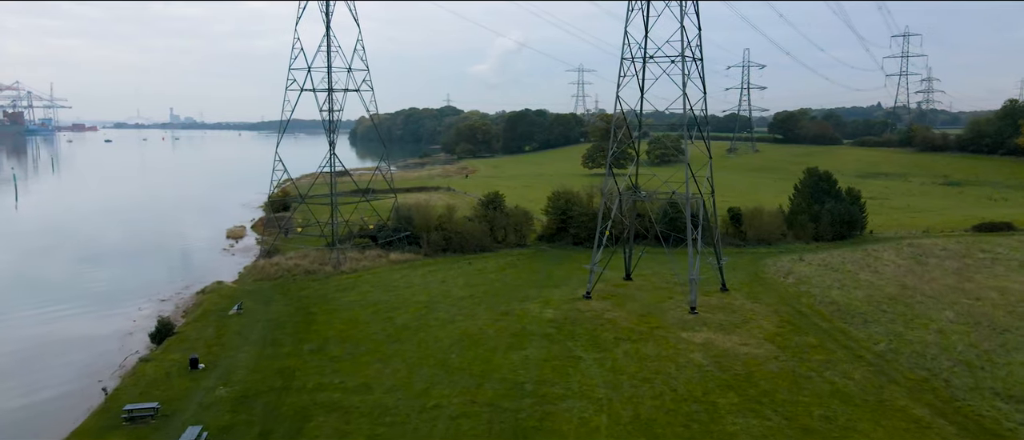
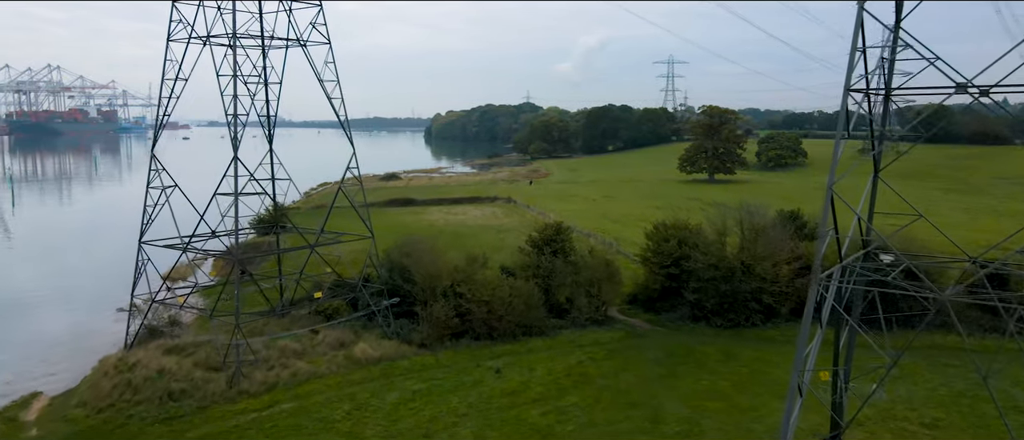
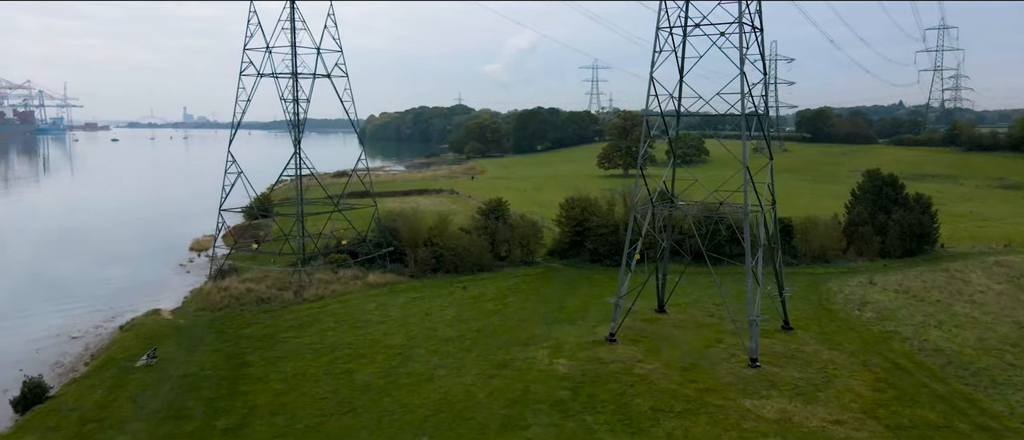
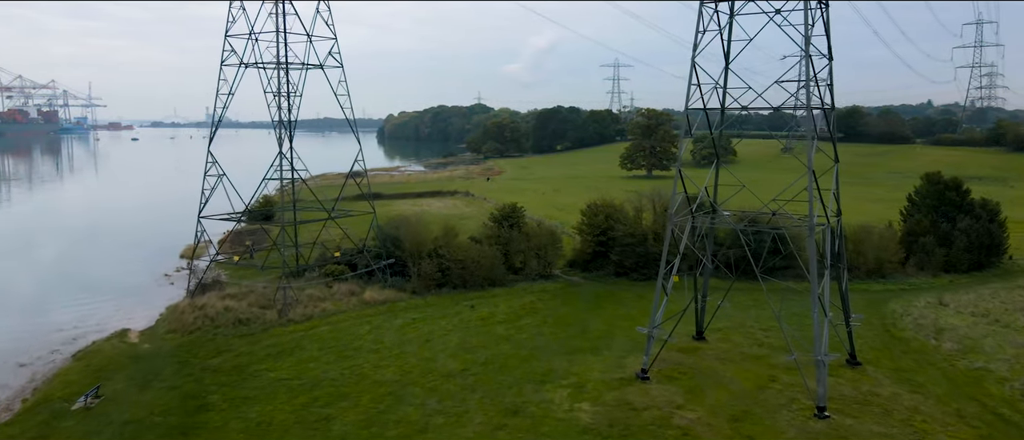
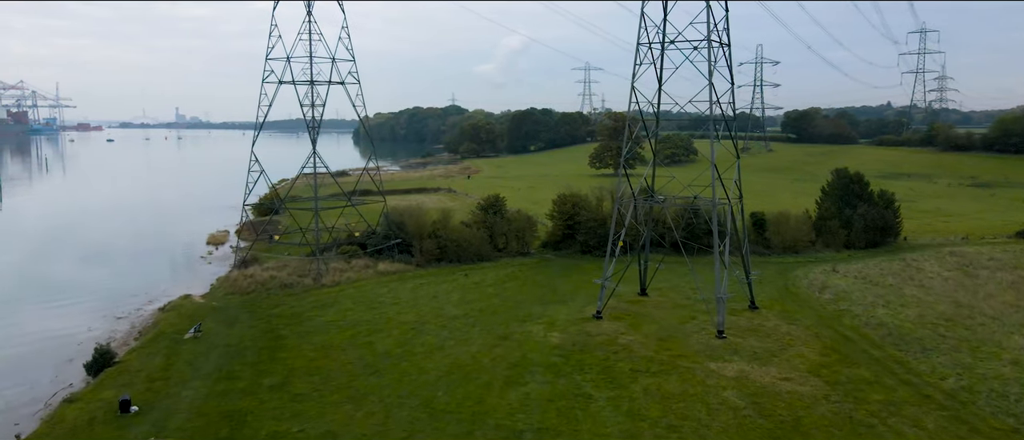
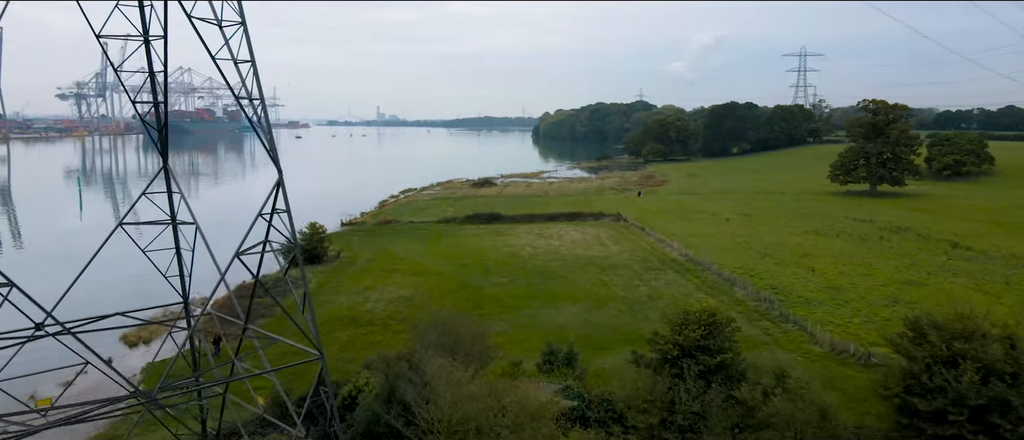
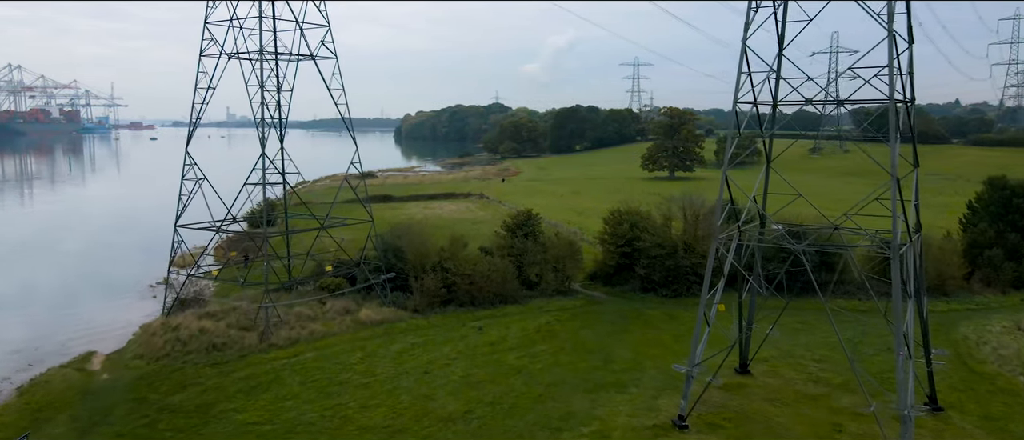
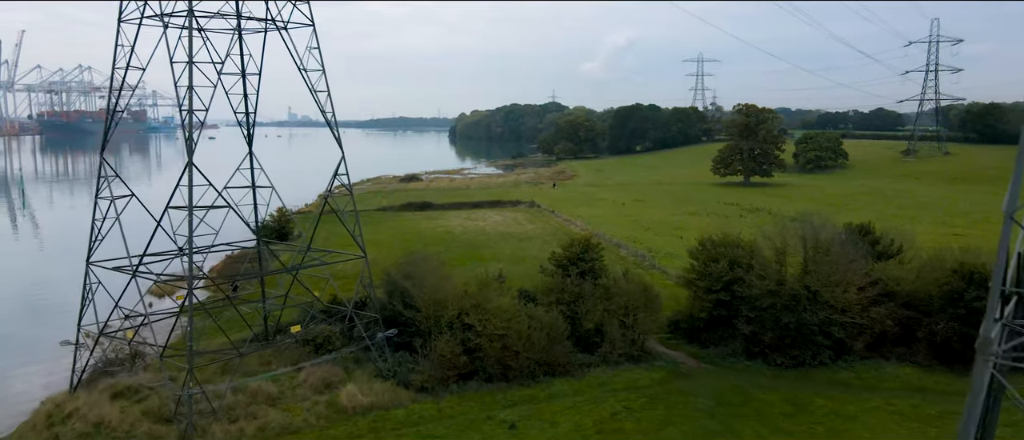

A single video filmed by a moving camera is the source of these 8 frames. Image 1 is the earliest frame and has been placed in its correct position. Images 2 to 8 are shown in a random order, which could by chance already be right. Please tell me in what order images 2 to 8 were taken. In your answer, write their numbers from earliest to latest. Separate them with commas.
5, 3, 4, 7, 2, 8, 6
